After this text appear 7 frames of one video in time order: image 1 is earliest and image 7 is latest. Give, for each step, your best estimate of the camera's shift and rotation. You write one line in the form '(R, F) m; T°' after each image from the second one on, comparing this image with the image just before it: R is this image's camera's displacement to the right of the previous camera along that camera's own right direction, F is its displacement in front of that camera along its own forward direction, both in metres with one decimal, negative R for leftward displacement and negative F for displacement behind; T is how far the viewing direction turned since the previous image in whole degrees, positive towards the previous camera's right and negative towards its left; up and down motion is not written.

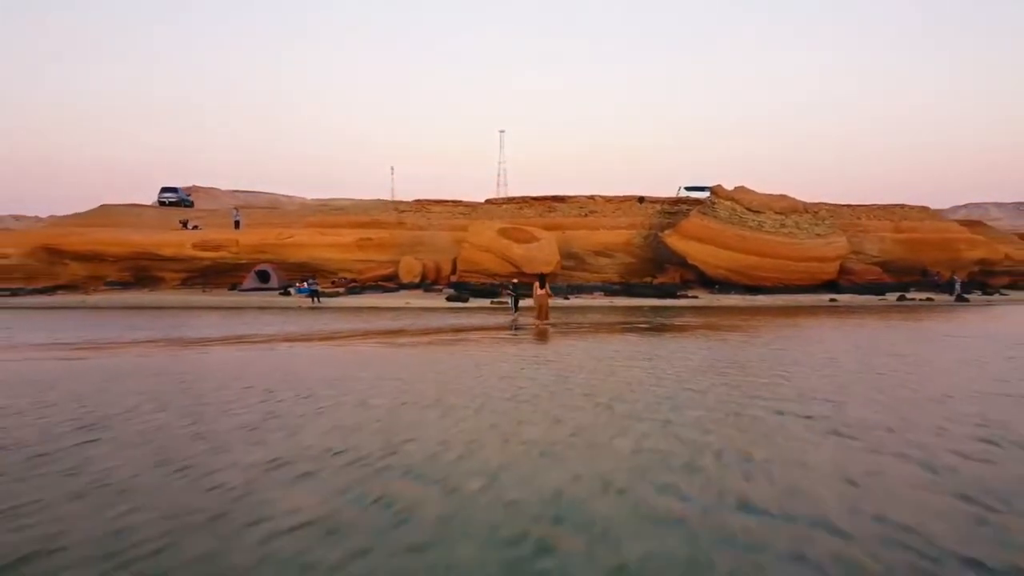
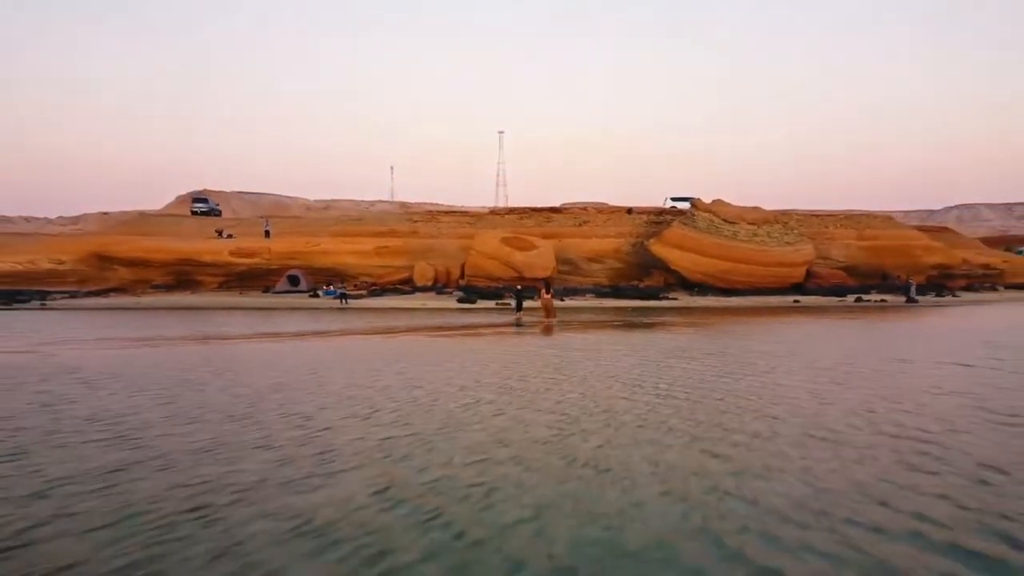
(-0.1, -2.9) m; 0°
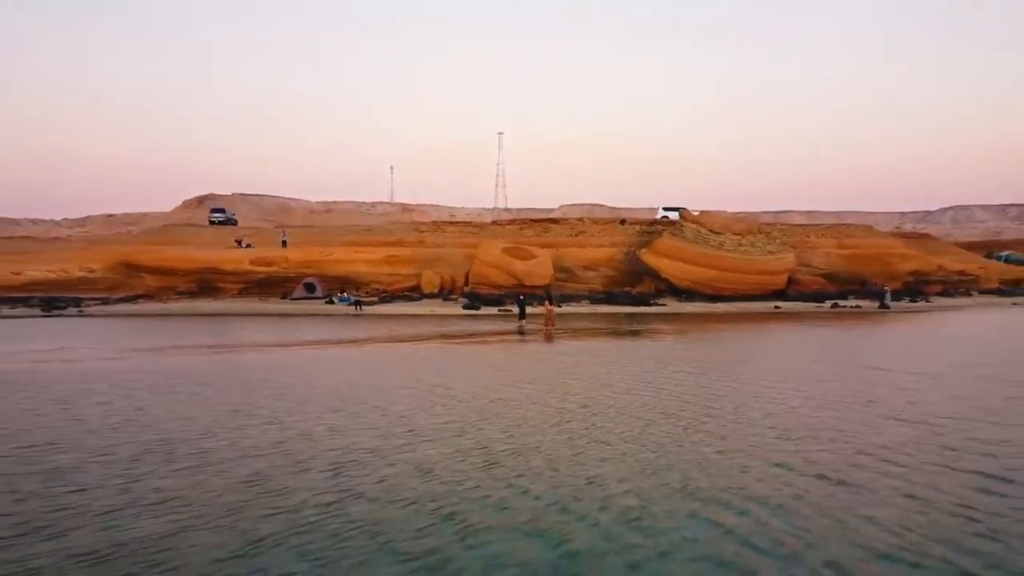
(-0.1, -1.9) m; 0°
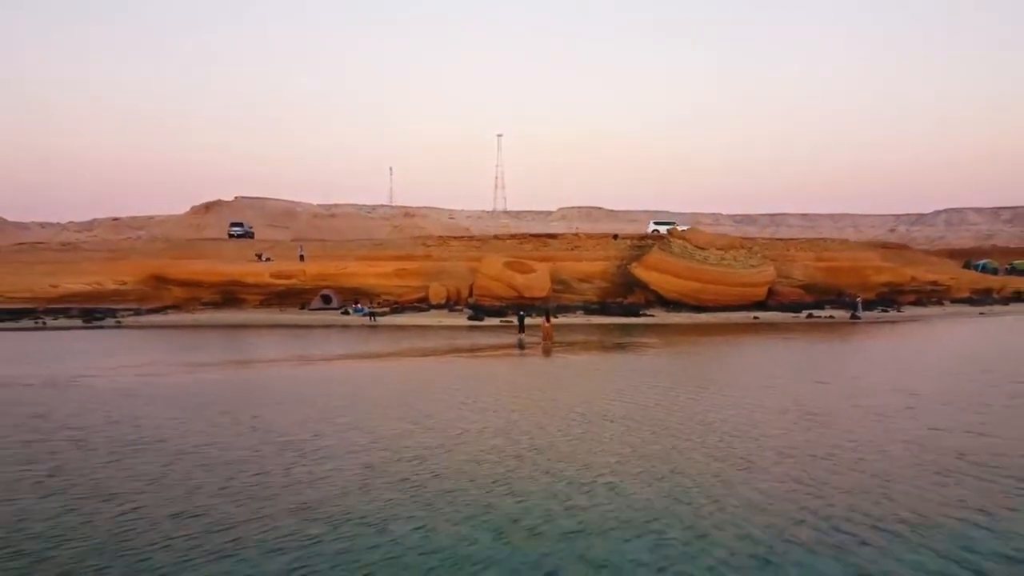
(-0.1, -2.3) m; 0°
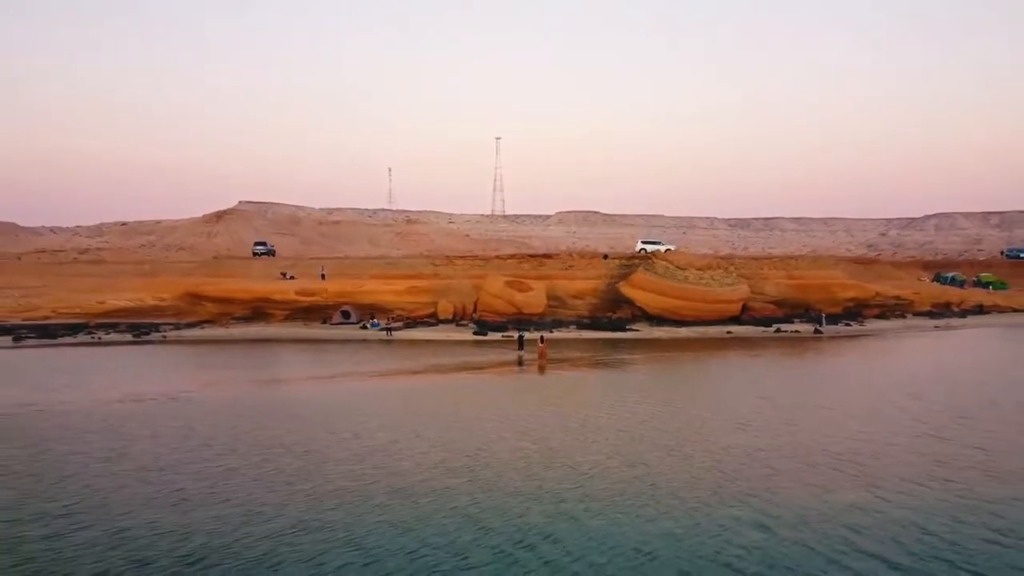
(-0.1, -3.5) m; 0°
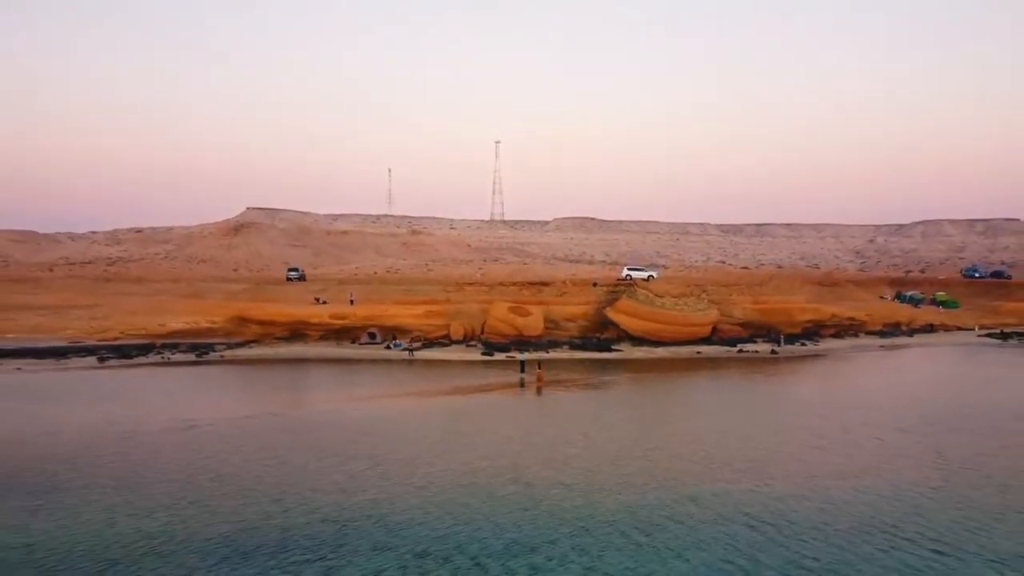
(-0.2, -5.7) m; 0°
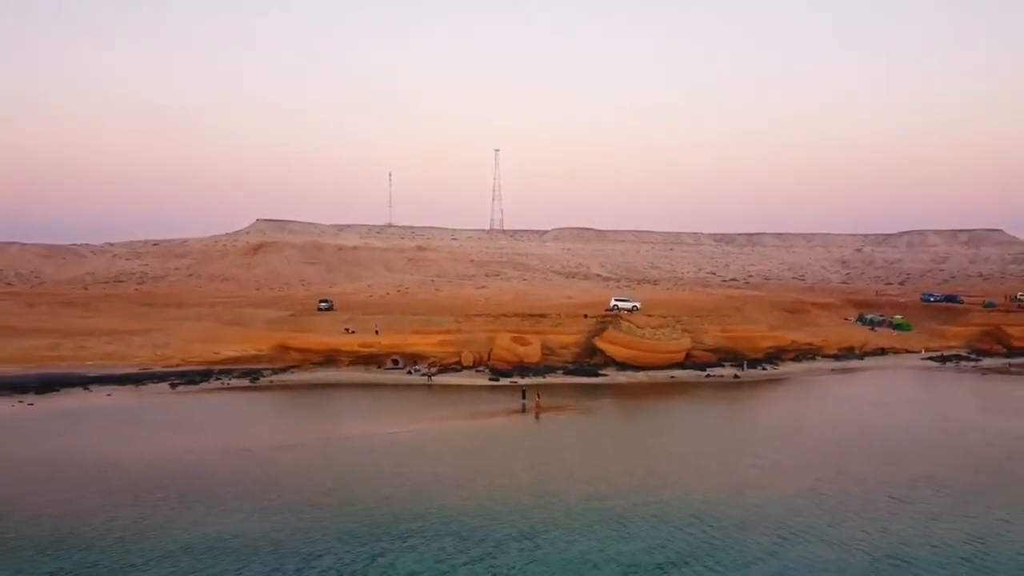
(-0.2, -6.8) m; 0°
